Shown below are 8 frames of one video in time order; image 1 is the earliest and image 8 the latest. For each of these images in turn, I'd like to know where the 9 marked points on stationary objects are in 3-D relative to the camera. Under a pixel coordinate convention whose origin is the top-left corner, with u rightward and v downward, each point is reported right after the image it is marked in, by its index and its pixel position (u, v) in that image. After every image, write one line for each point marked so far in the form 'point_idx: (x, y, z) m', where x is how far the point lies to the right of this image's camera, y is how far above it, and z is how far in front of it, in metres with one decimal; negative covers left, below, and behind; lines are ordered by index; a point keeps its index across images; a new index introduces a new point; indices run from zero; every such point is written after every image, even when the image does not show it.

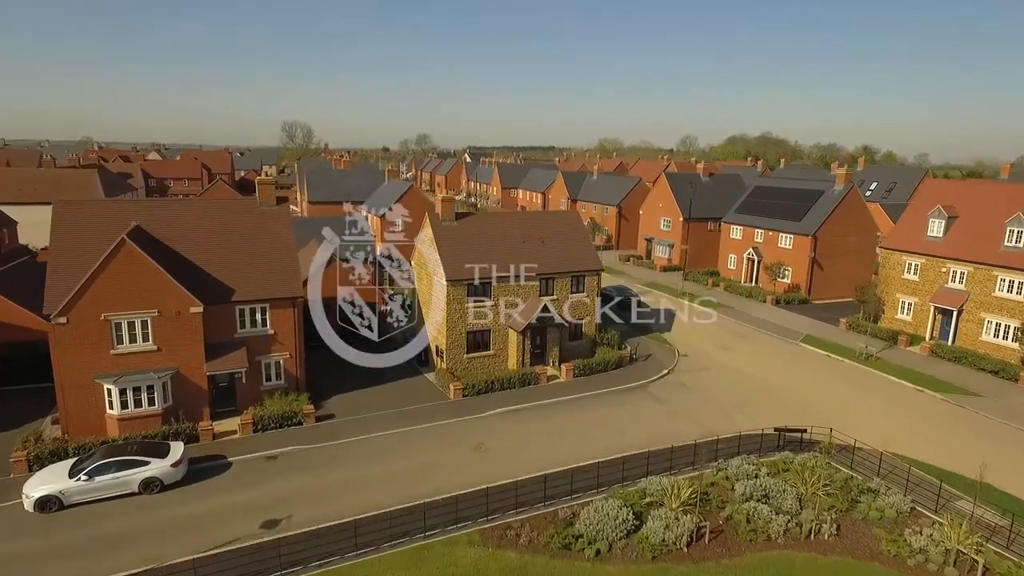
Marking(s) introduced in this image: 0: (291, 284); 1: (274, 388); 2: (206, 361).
0: (-7.5, +0.1, +19.9) m
1: (-8.1, -3.4, +19.9) m
2: (-9.7, -2.3, +18.4) m
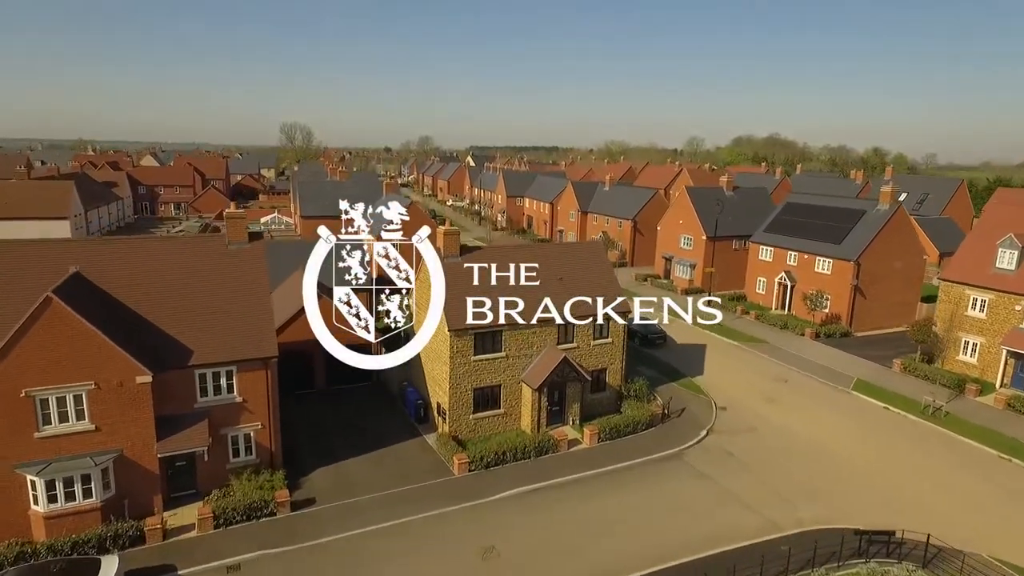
0: (-7.1, -1.5, +16.6) m
1: (-7.6, -5.1, +16.6) m
2: (-9.2, -3.9, +15.1) m
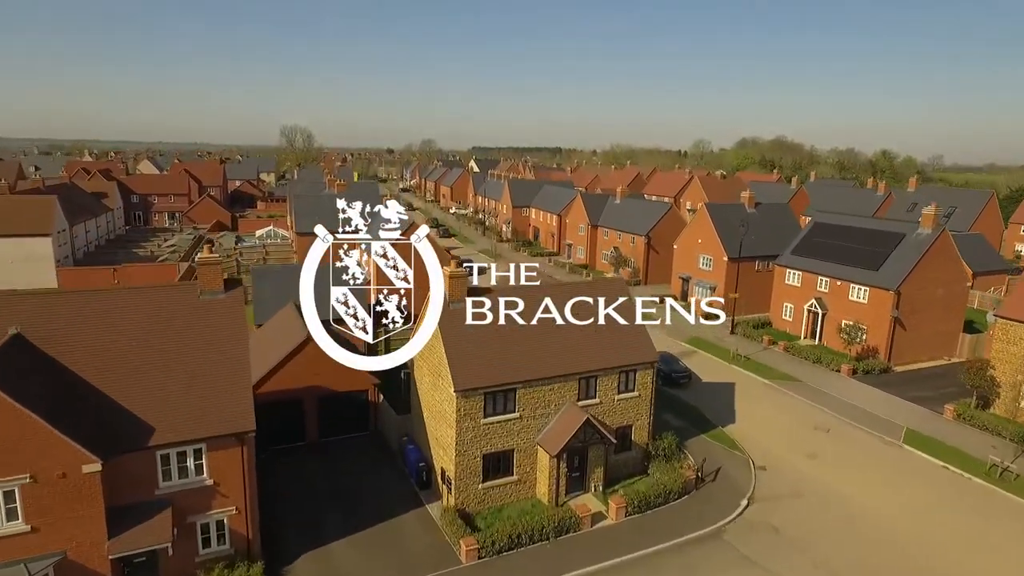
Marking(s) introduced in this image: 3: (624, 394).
0: (-6.6, -3.0, +14.1) m
1: (-7.2, -6.6, +14.1) m
2: (-8.8, -5.4, +12.7) m
3: (+3.7, -3.4, +19.0) m
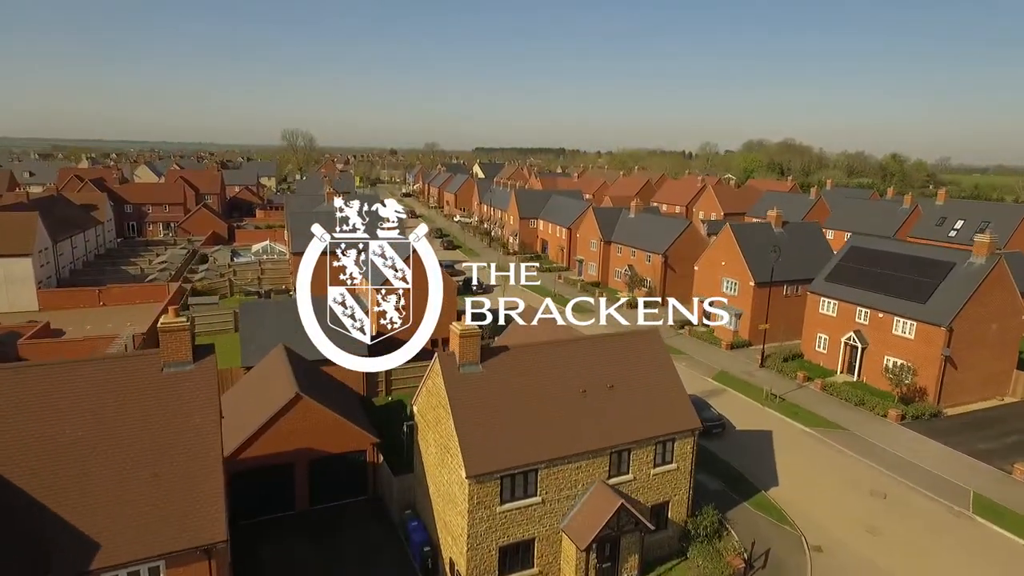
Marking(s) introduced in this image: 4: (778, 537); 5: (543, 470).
0: (-6.1, -4.6, +11.6) m
1: (-6.7, -8.1, +11.6) m
2: (-8.3, -7.0, +10.2) m
3: (+4.2, -5.0, +16.4) m
4: (+8.1, -7.6, +17.6) m
5: (+0.8, -4.6, +14.7) m
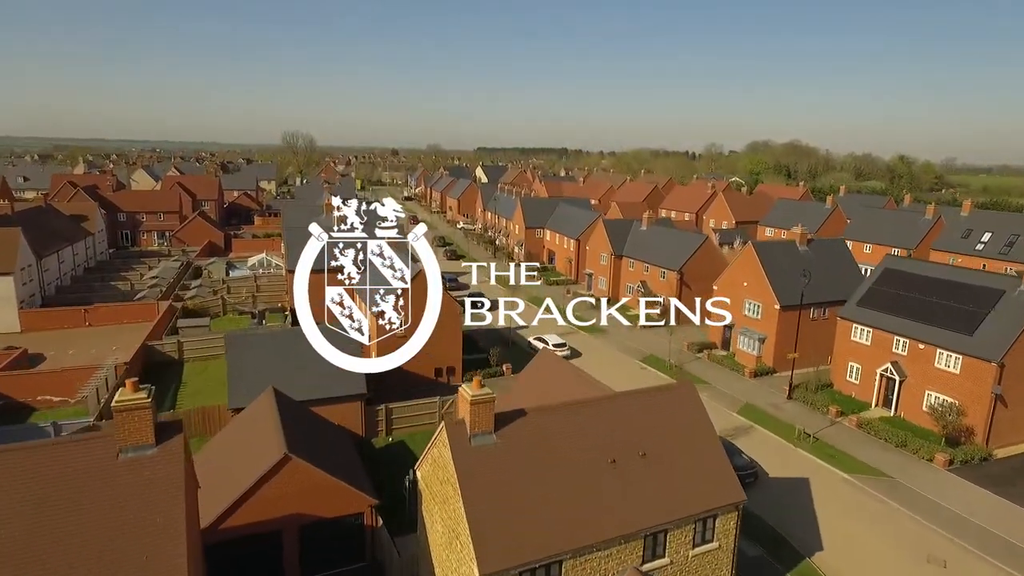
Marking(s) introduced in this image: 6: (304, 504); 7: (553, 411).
0: (-5.7, -5.9, +9.5) m
1: (-6.3, -9.4, +9.6) m
2: (-7.9, -8.3, +8.1) m
3: (+4.6, -6.3, +14.3) m
4: (+8.5, -8.9, +15.5) m
5: (+1.2, -5.9, +12.6) m
6: (-5.9, -6.1, +16.5) m
7: (+1.0, -3.0, +14.3) m
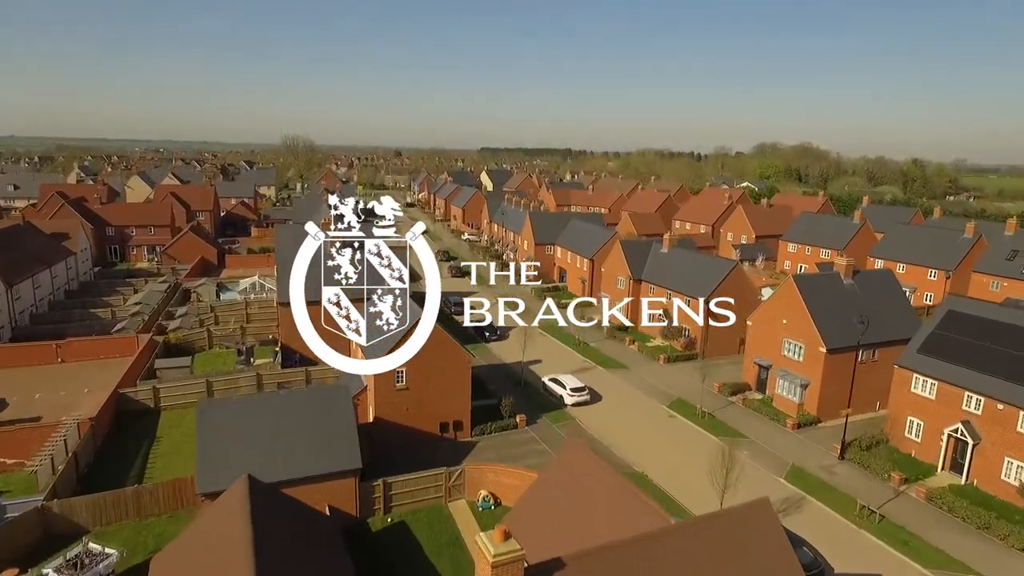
0: (-5.1, -7.9, +6.2) m
1: (-5.7, -11.5, +6.2) m
2: (-7.3, -10.3, +4.8) m
3: (+5.2, -8.4, +10.9) m
4: (+9.1, -10.9, +12.1) m
5: (+1.8, -7.9, +9.3) m
6: (-5.3, -8.1, +13.2) m
7: (+1.6, -5.0, +10.9) m
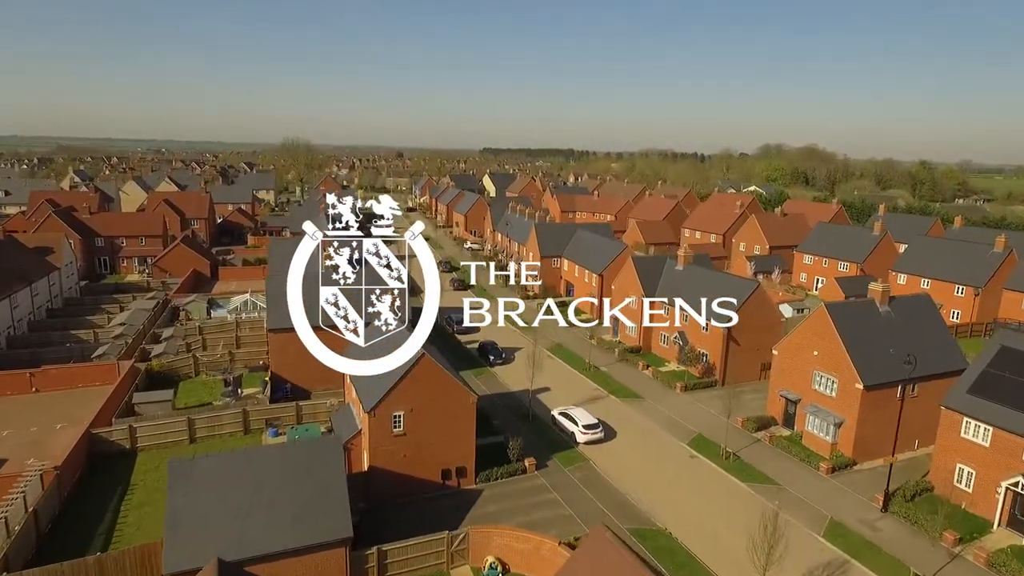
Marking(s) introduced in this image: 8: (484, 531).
0: (-4.8, -9.3, +3.9) m
1: (-5.4, -12.8, +3.9) m
2: (-7.0, -11.7, +2.4) m
3: (+5.5, -9.7, +8.5) m
4: (+9.4, -12.3, +9.7) m
5: (+2.1, -9.3, +6.9) m
6: (-5.0, -9.5, +10.8) m
7: (+1.9, -6.4, +8.5) m
8: (-0.9, -8.1, +19.6) m
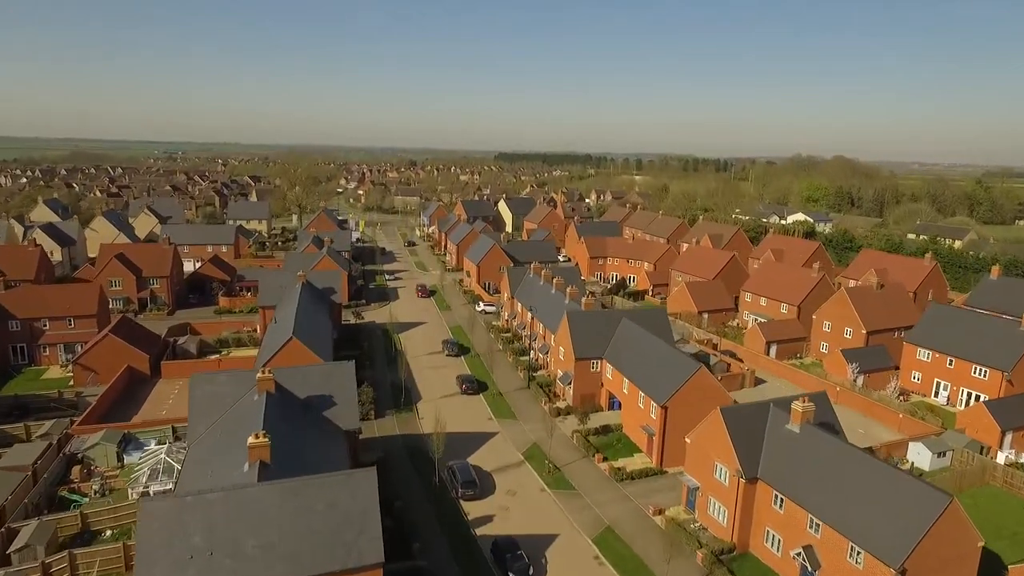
0: (-4.3, -17.2, -9.4) m
1: (-4.9, -20.7, -9.4) m
2: (-6.5, -19.6, -10.8) m
3: (+6.2, -17.7, -5.0) m
4: (+10.1, -20.3, -3.9) m
5: (+2.7, -17.2, -6.6) m
6: (-4.3, -17.4, -2.5) m
7: (+2.6, -14.4, -4.9) m
8: (0.0, -16.1, +6.2) m
